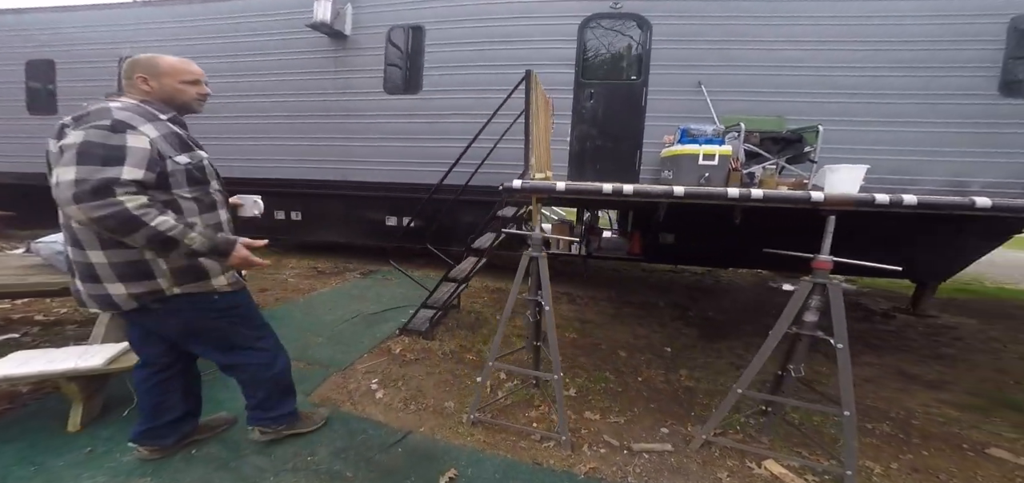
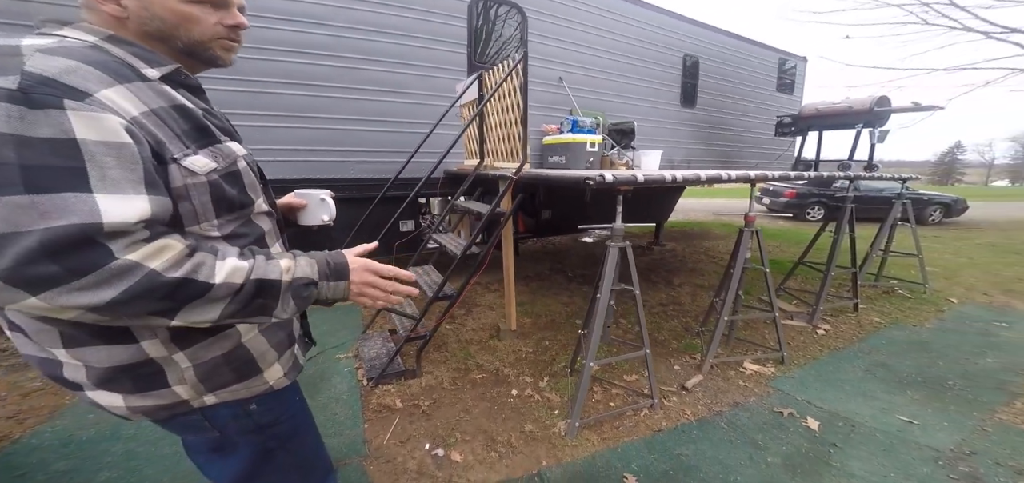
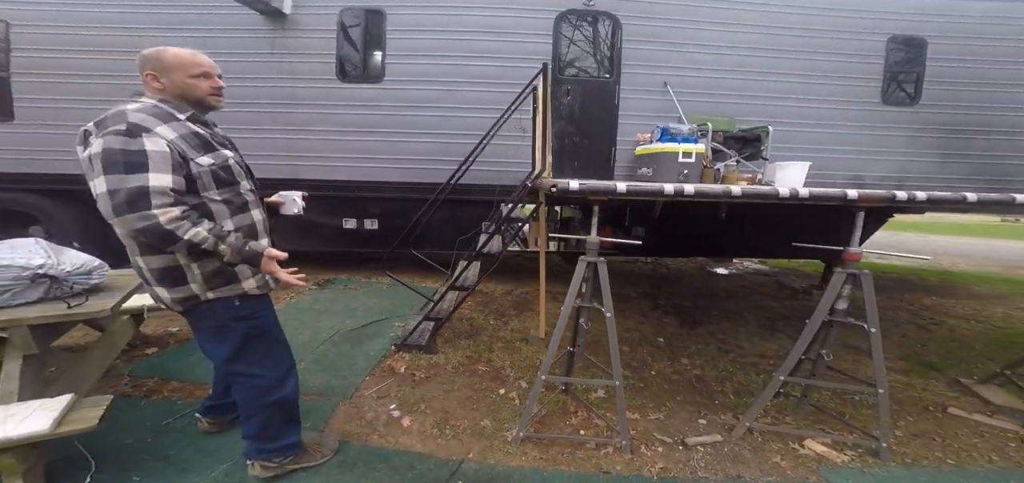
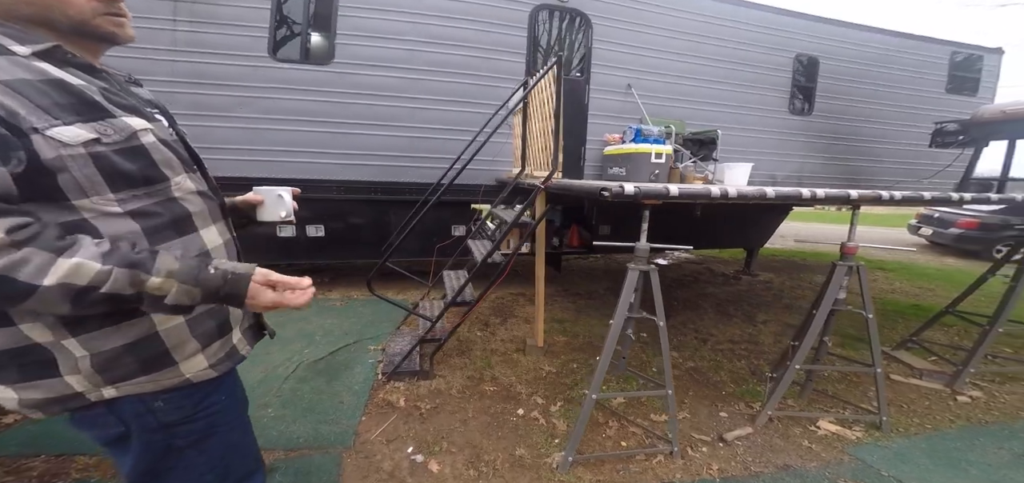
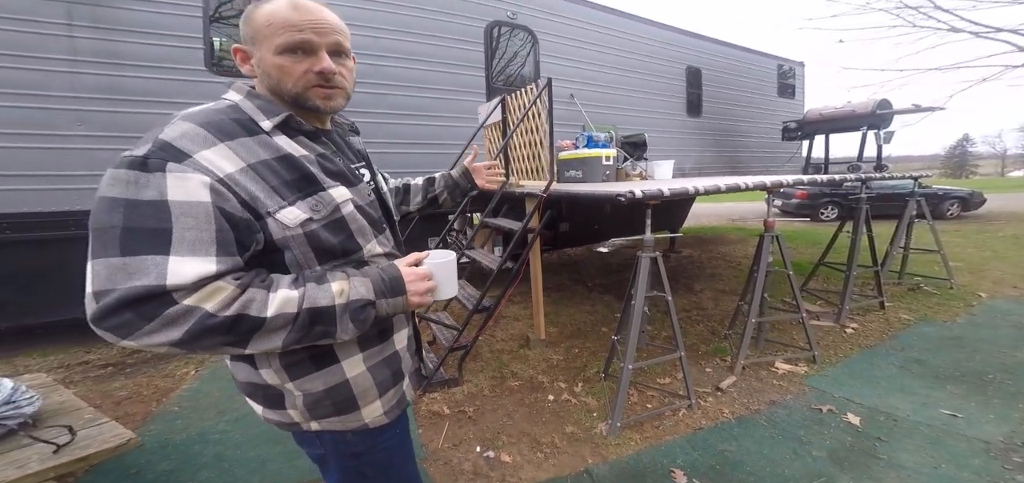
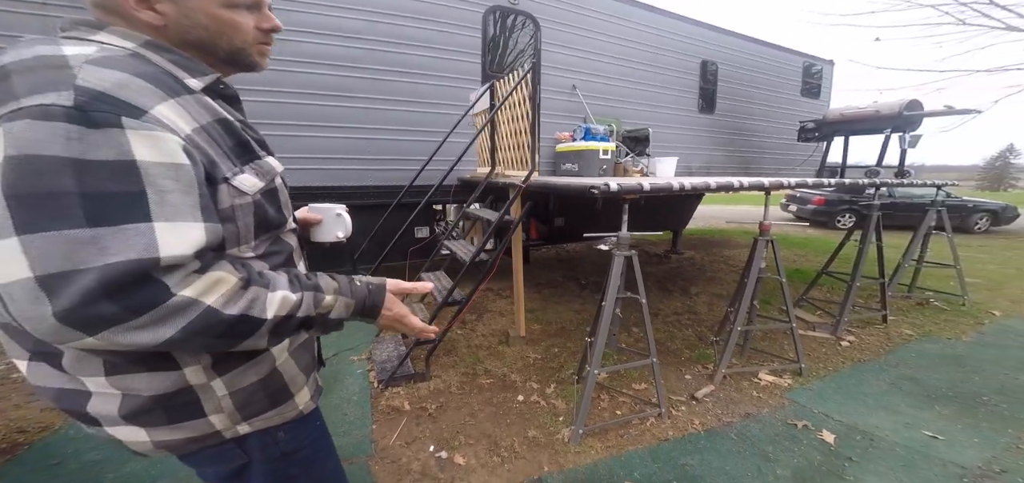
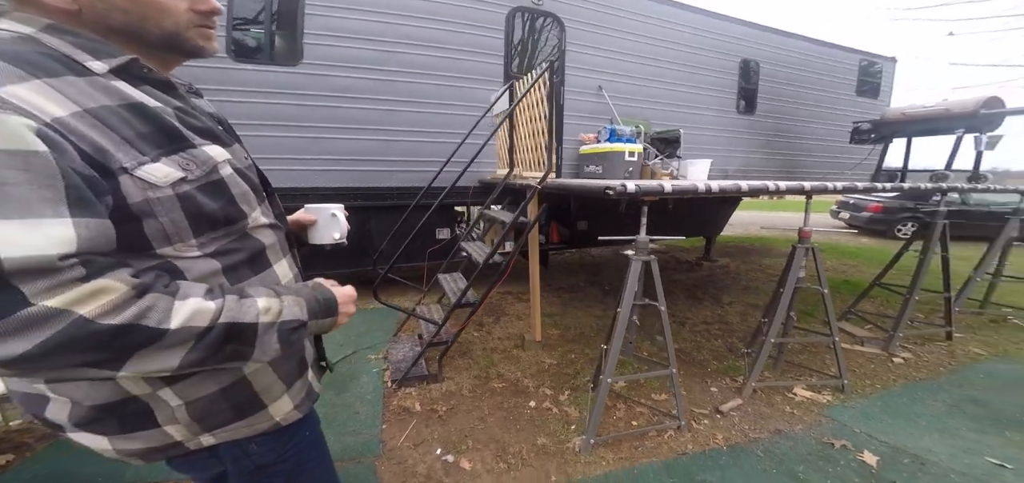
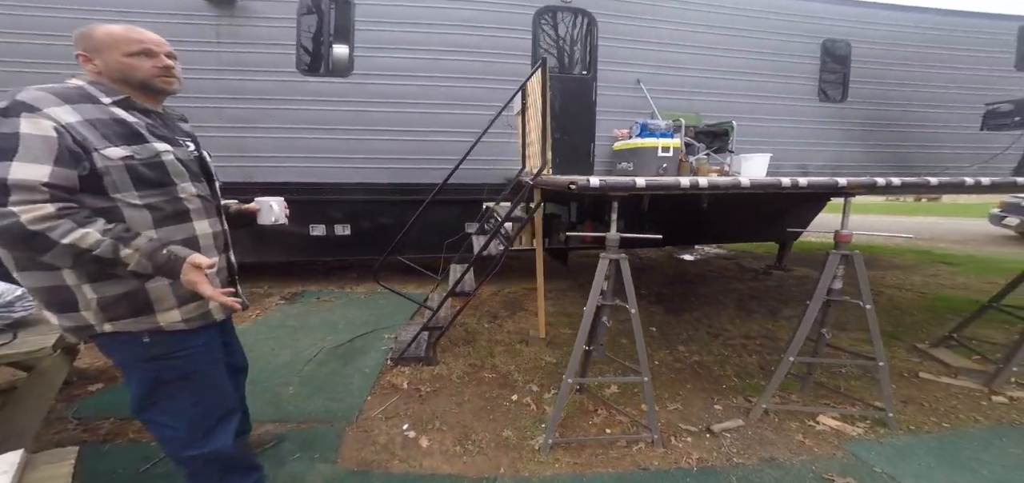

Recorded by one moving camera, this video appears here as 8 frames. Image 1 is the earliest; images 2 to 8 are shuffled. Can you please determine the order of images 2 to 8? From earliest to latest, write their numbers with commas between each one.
3, 8, 4, 7, 6, 2, 5
